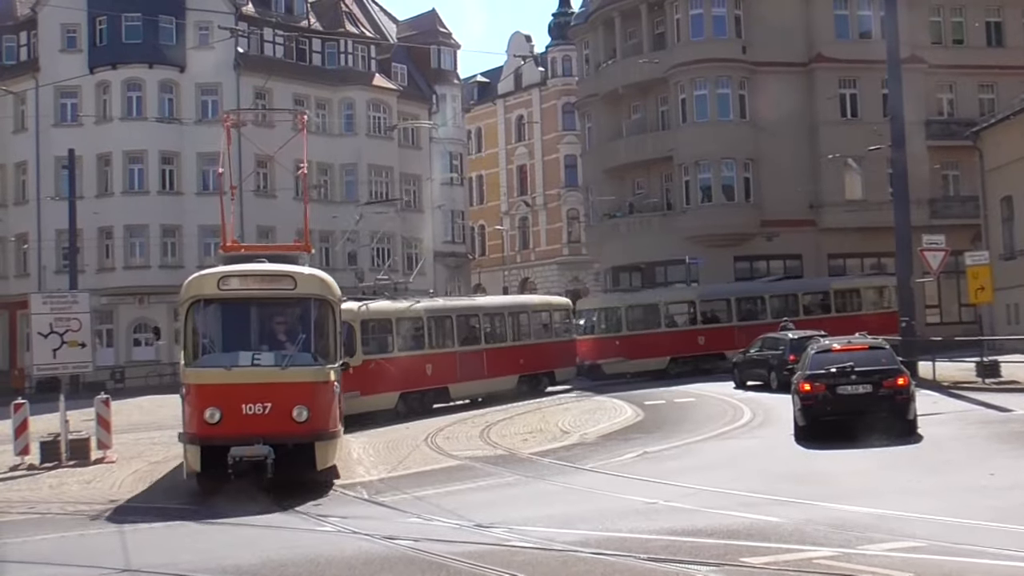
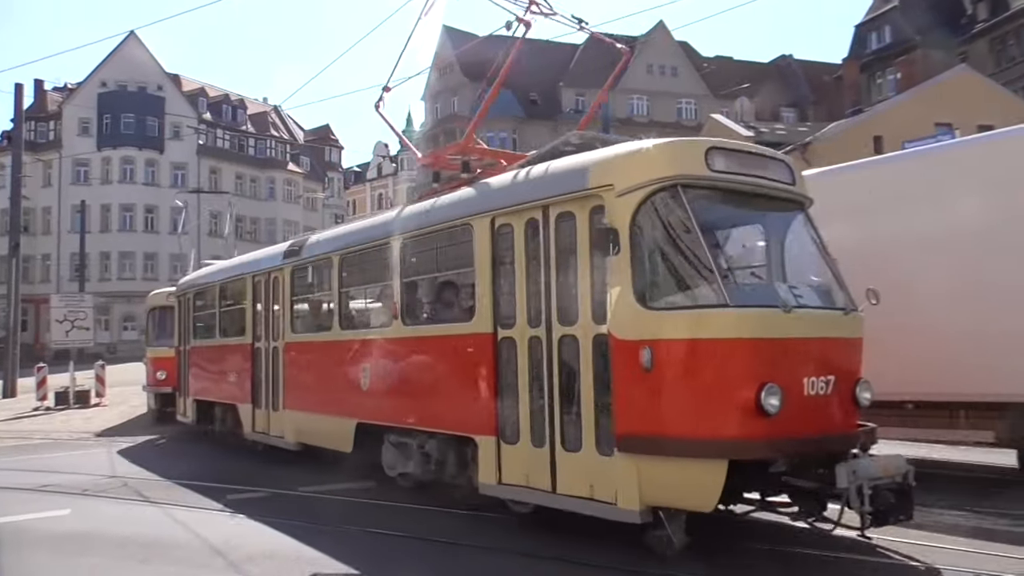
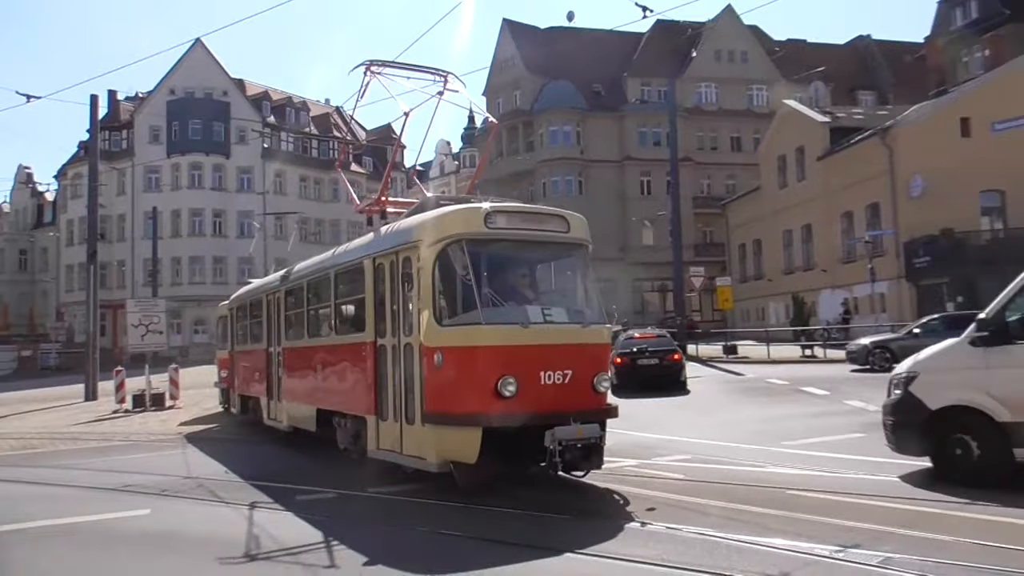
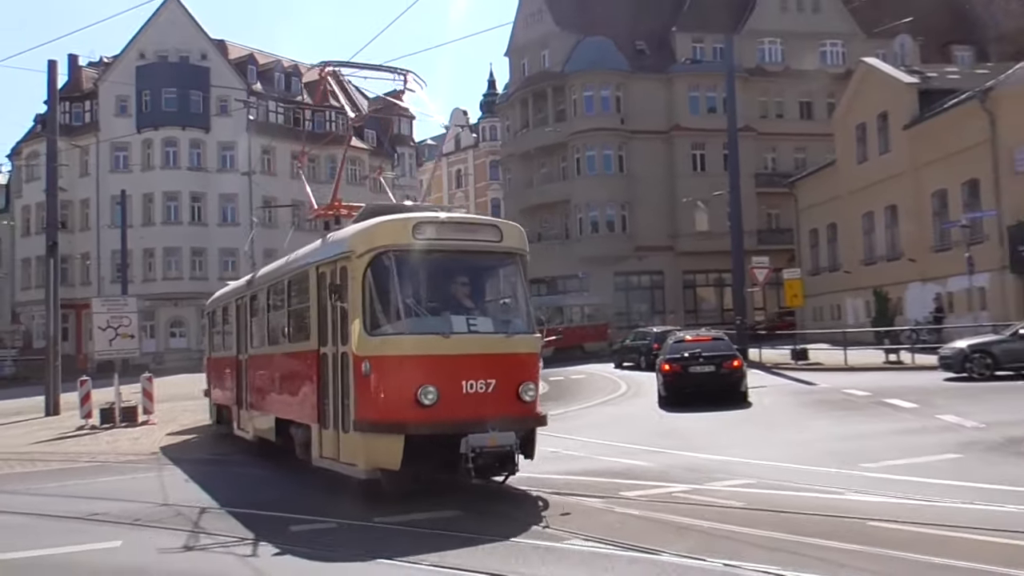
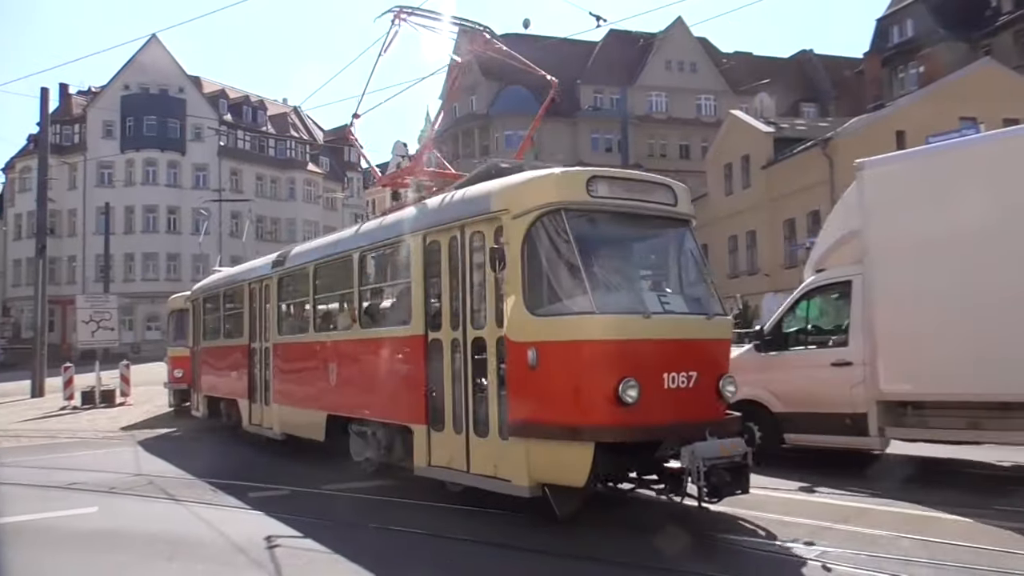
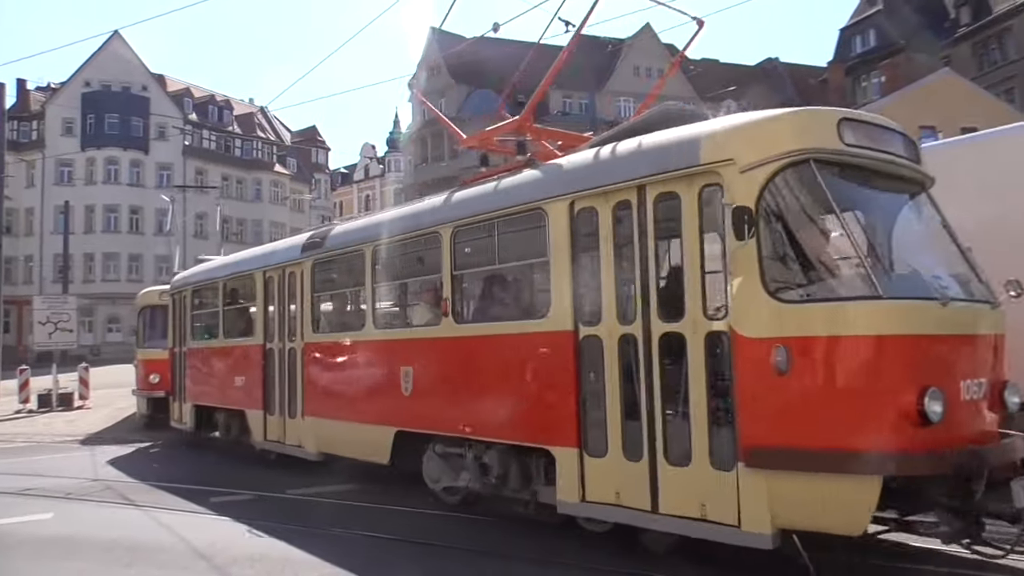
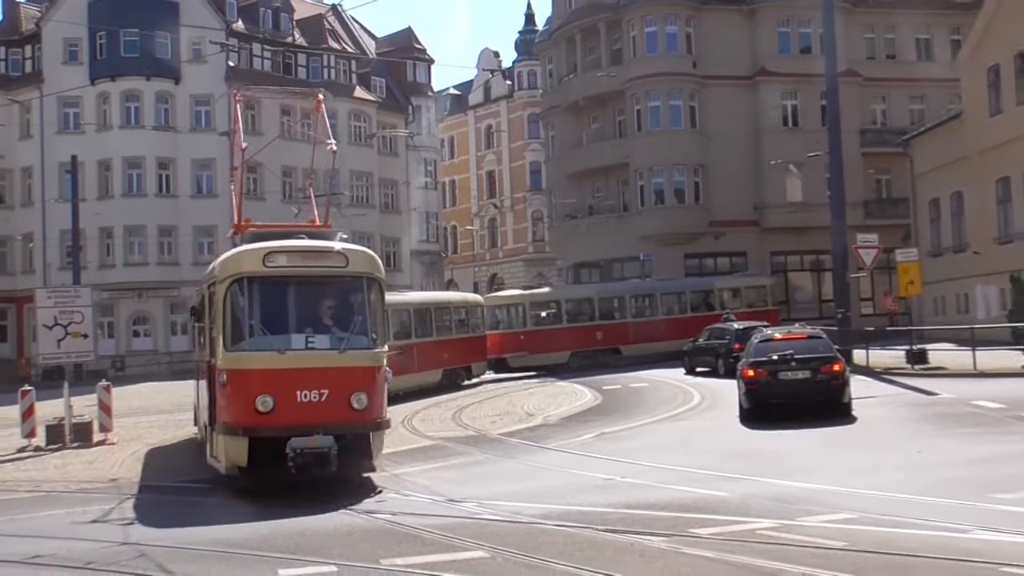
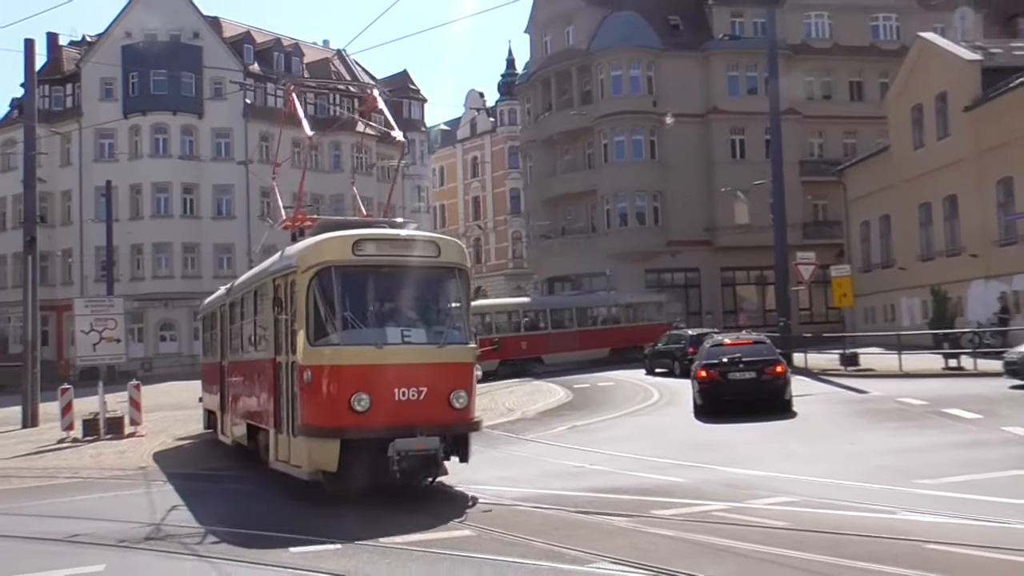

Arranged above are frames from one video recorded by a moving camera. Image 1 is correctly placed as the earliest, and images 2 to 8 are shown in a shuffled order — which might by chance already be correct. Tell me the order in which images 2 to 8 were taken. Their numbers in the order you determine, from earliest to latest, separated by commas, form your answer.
7, 8, 4, 3, 5, 2, 6
